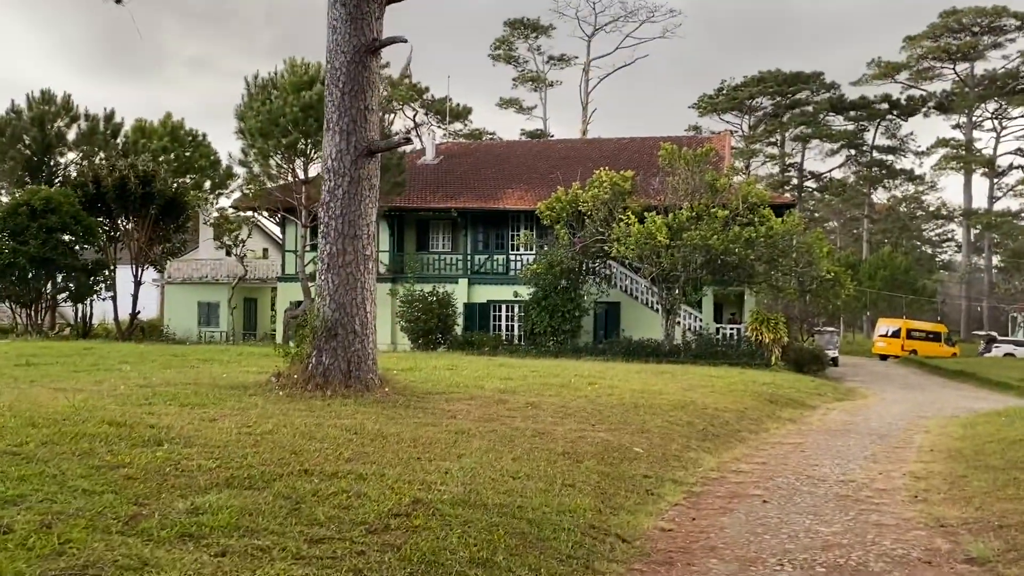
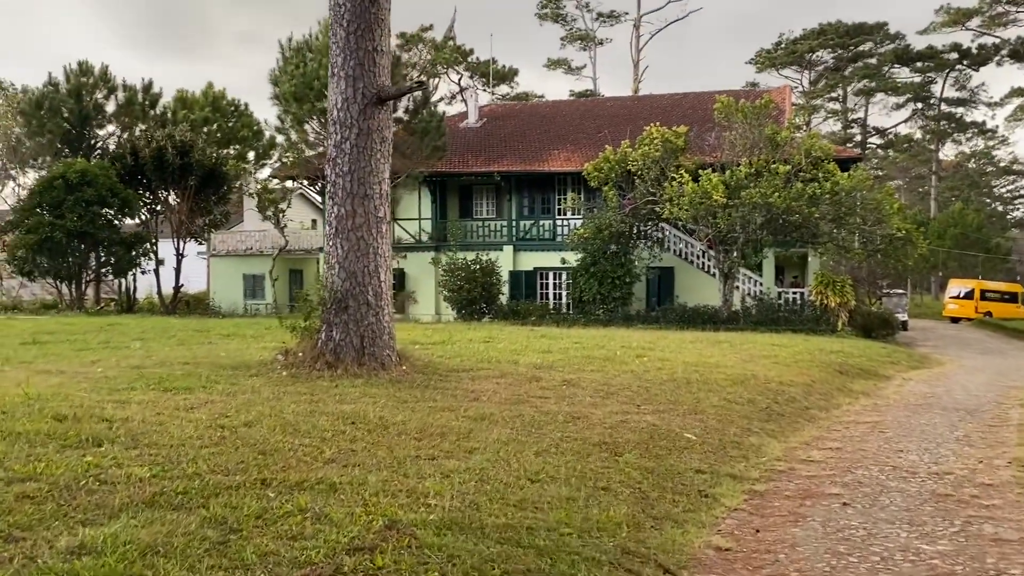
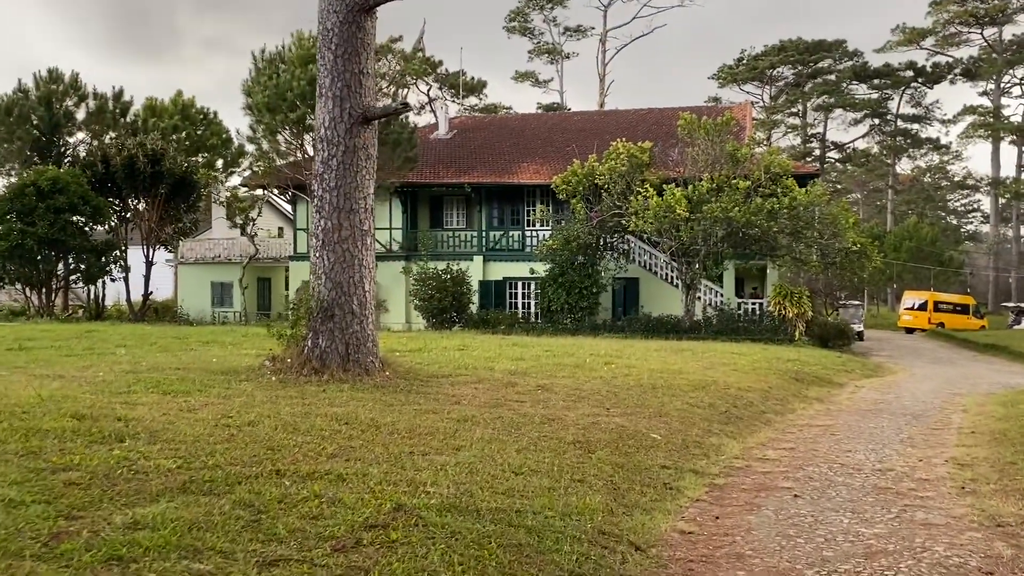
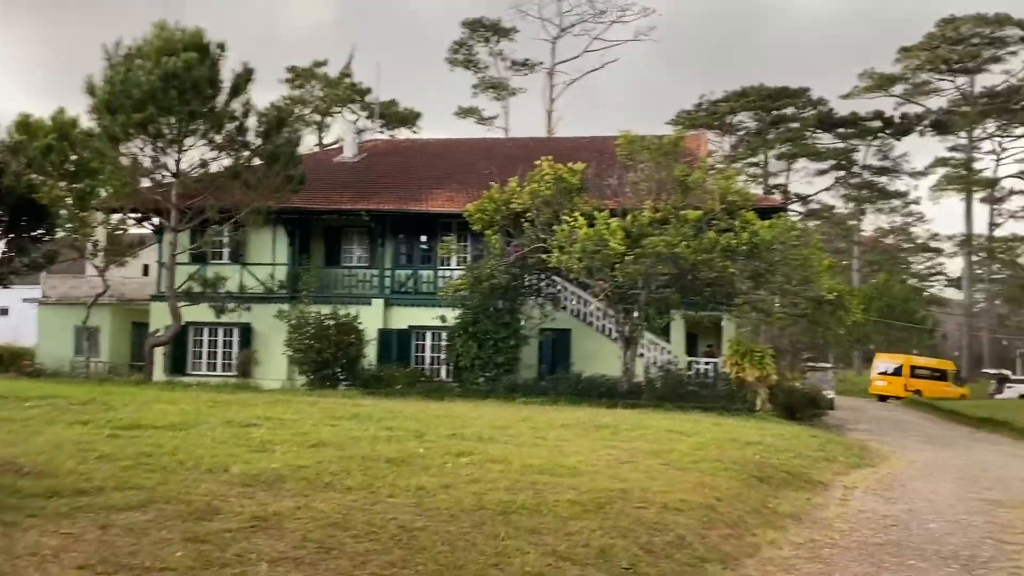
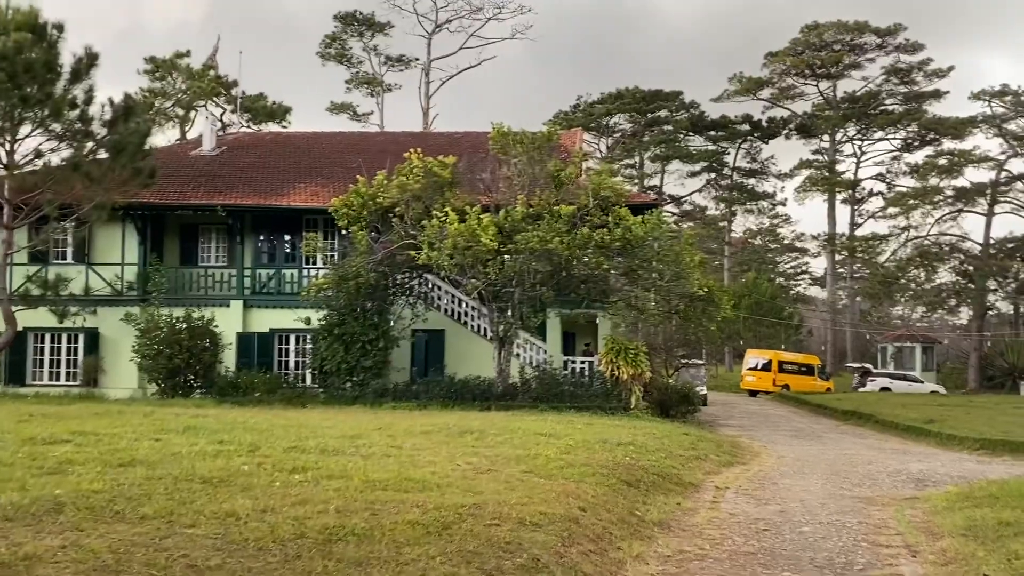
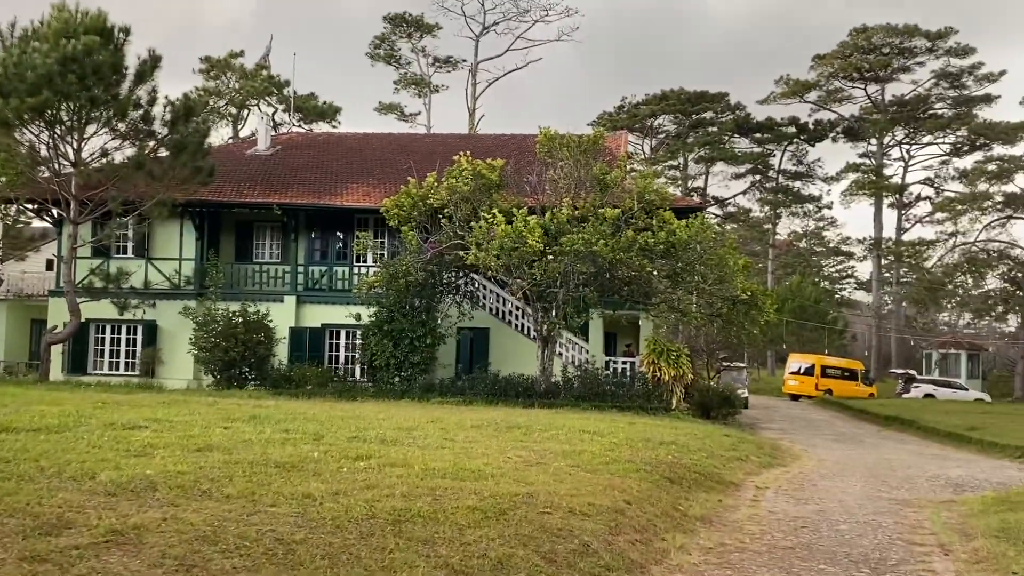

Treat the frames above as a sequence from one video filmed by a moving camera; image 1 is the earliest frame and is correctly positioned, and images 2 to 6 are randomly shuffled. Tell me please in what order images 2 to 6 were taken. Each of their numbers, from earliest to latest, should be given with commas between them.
3, 2, 4, 6, 5
